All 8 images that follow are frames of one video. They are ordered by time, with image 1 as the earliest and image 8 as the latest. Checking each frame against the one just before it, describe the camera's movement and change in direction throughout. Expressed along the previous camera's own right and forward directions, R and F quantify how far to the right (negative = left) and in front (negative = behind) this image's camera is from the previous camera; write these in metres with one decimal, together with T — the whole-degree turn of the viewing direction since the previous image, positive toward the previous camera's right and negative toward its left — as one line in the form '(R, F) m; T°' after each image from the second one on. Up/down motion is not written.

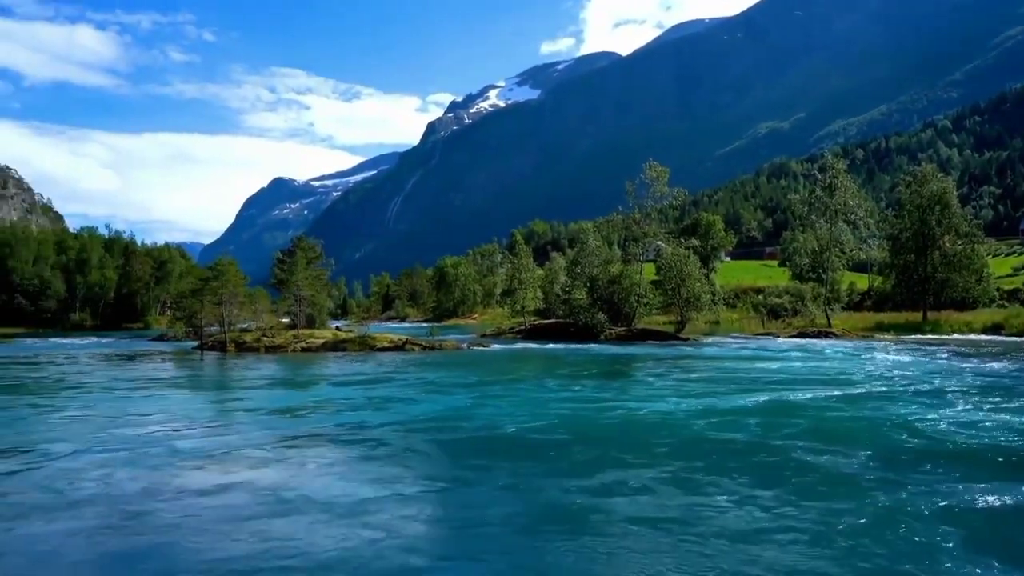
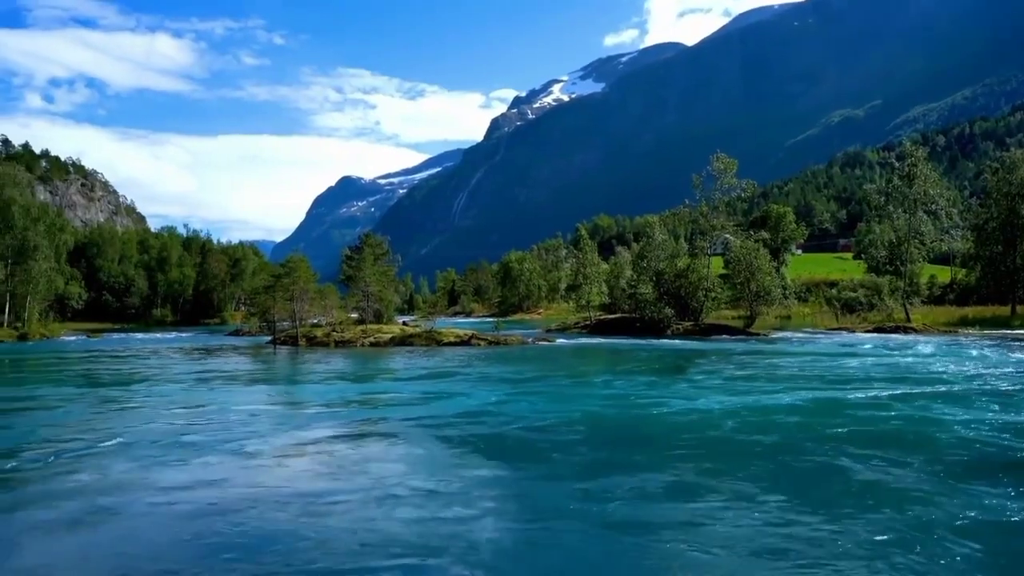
(+0.2, -0.3) m; -5°
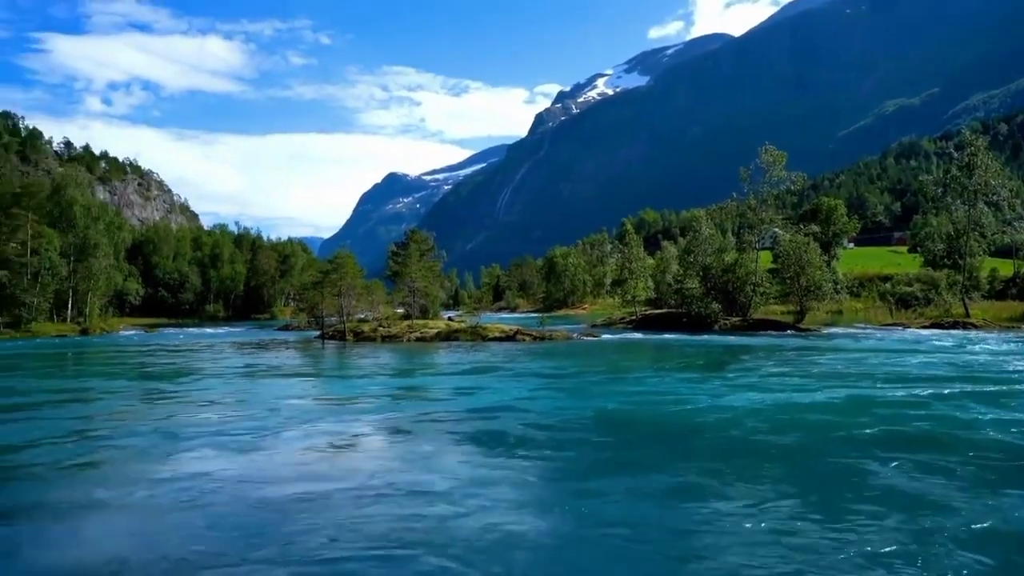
(+0.3, -0.6) m; -3°
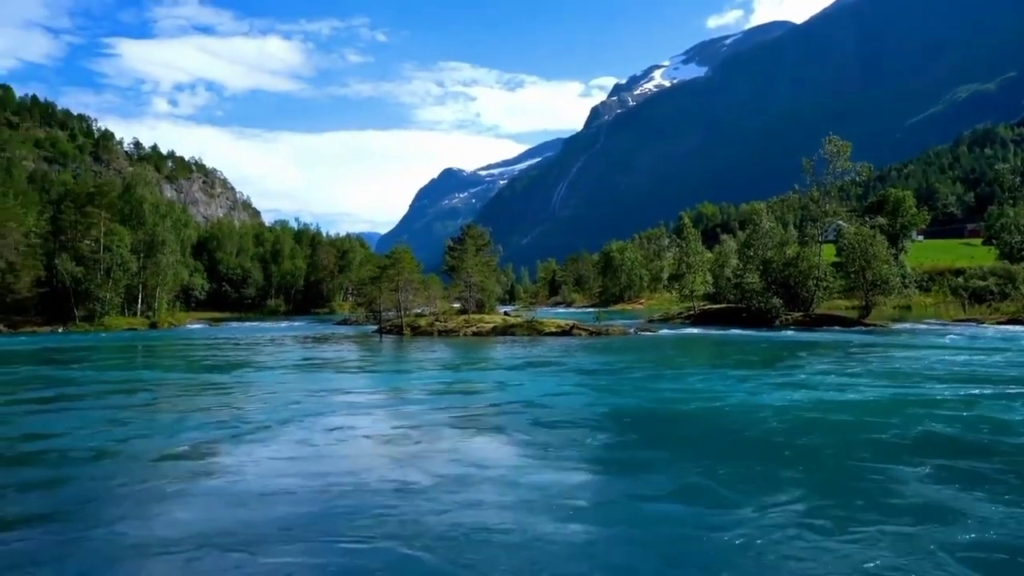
(+0.8, +0.5) m; -4°
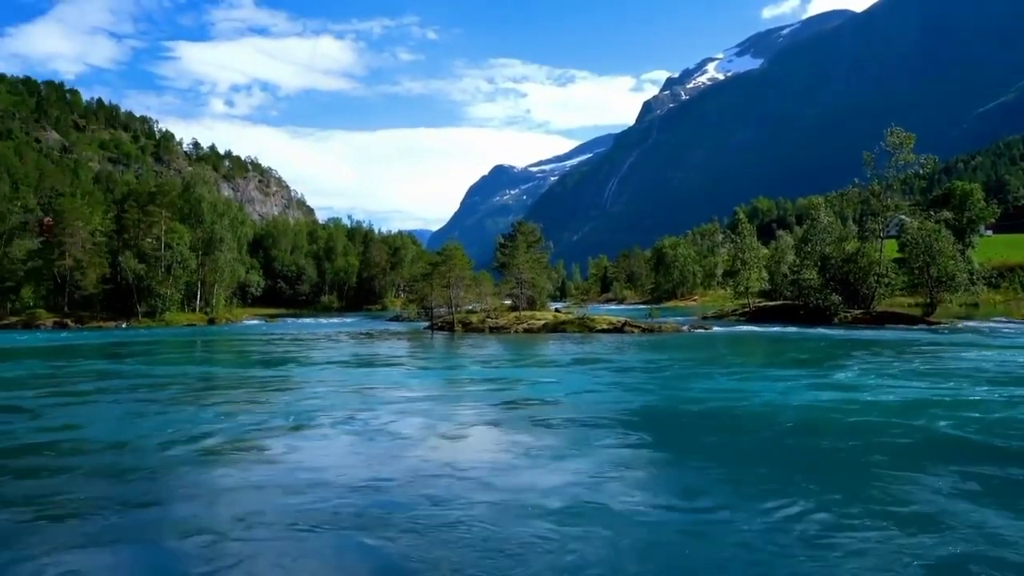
(+0.9, +1.0) m; -4°
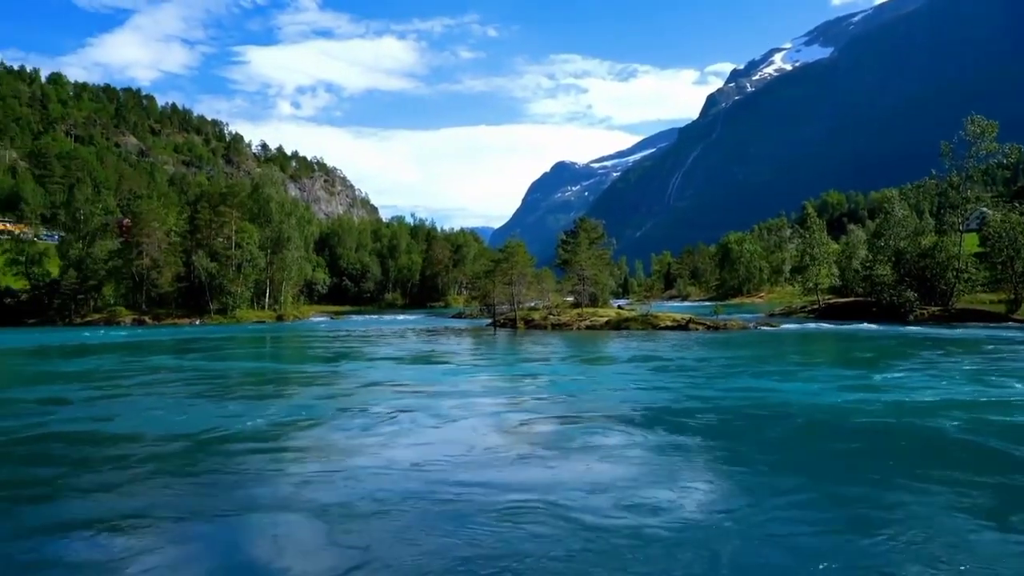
(+0.2, +1.3) m; -5°
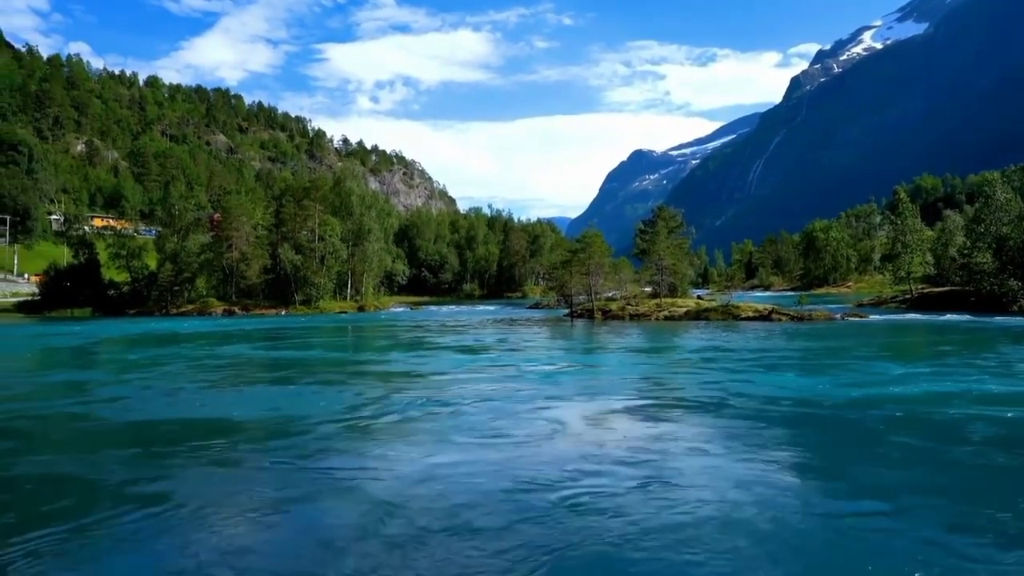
(0.0, +0.3) m; -6°
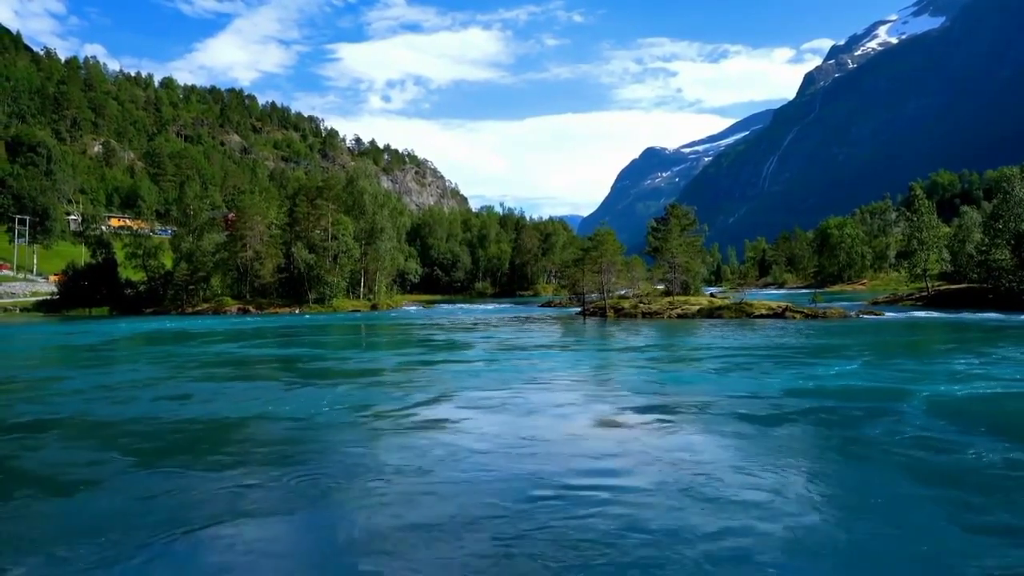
(0.0, -0.6) m; -1°
